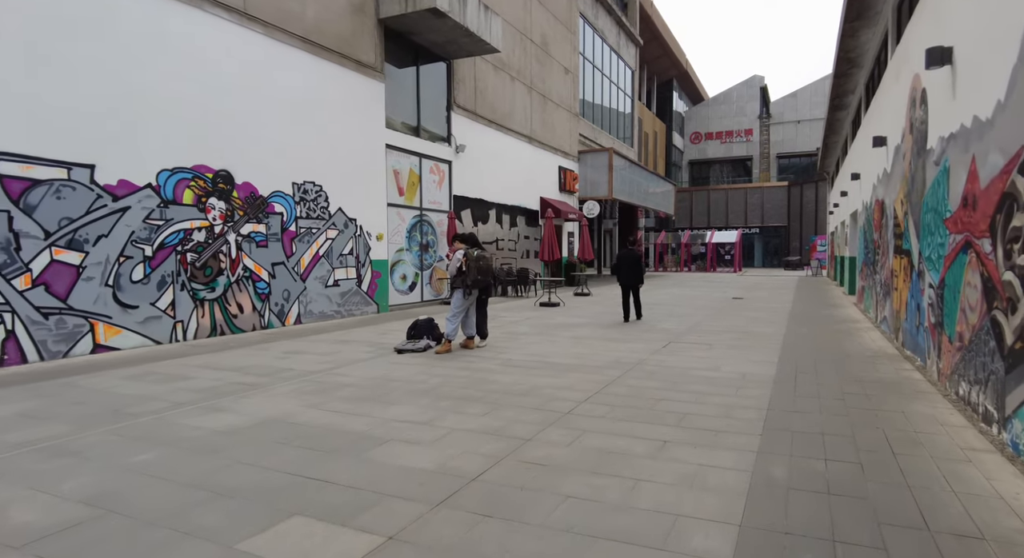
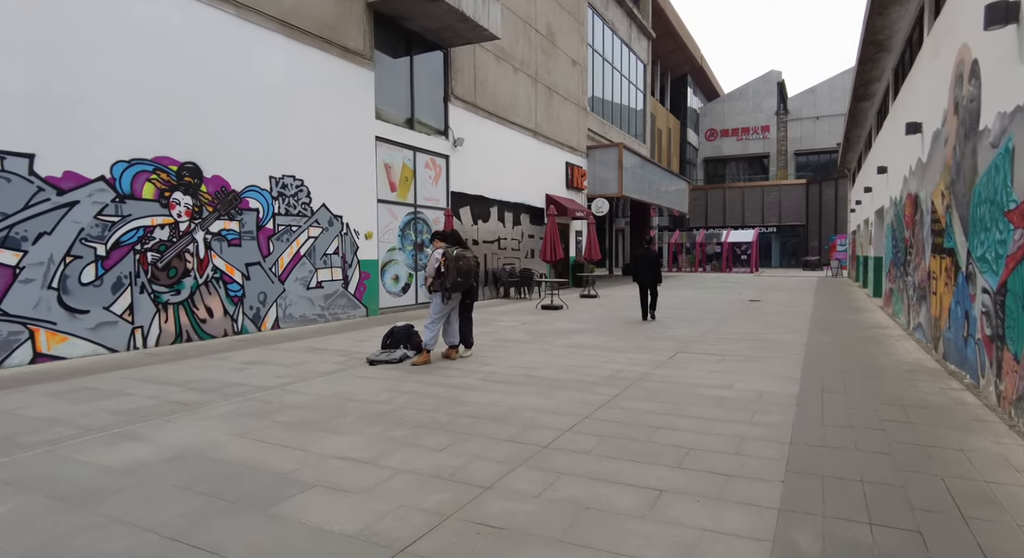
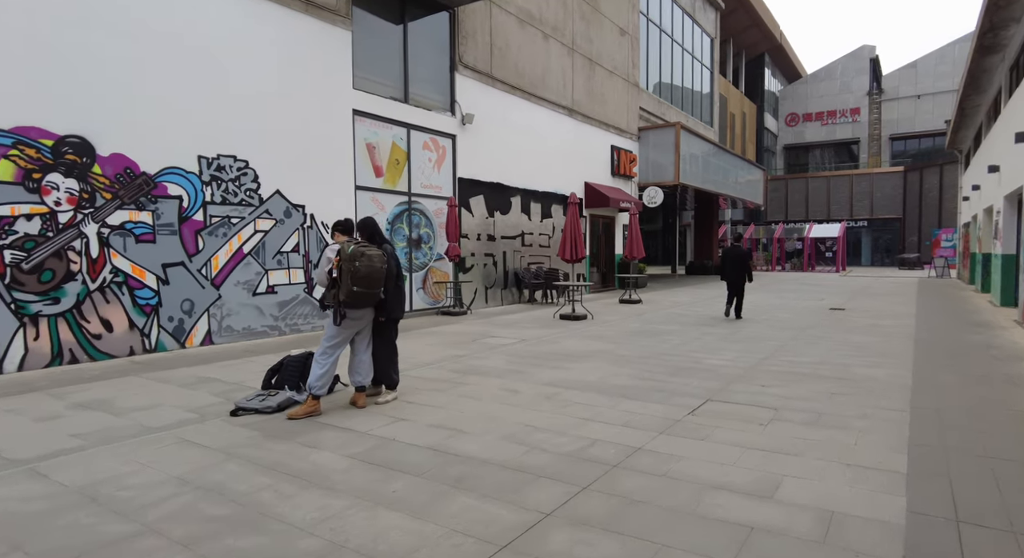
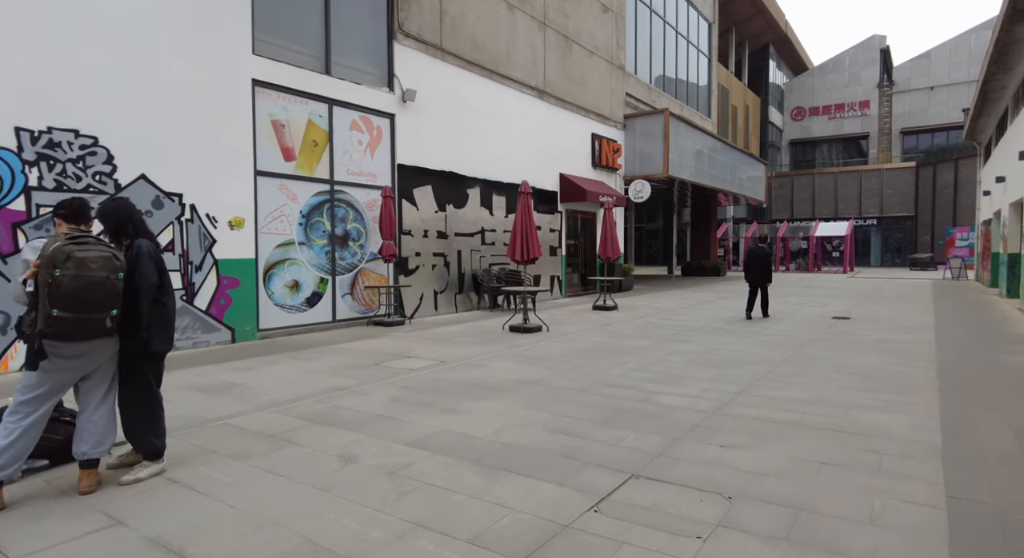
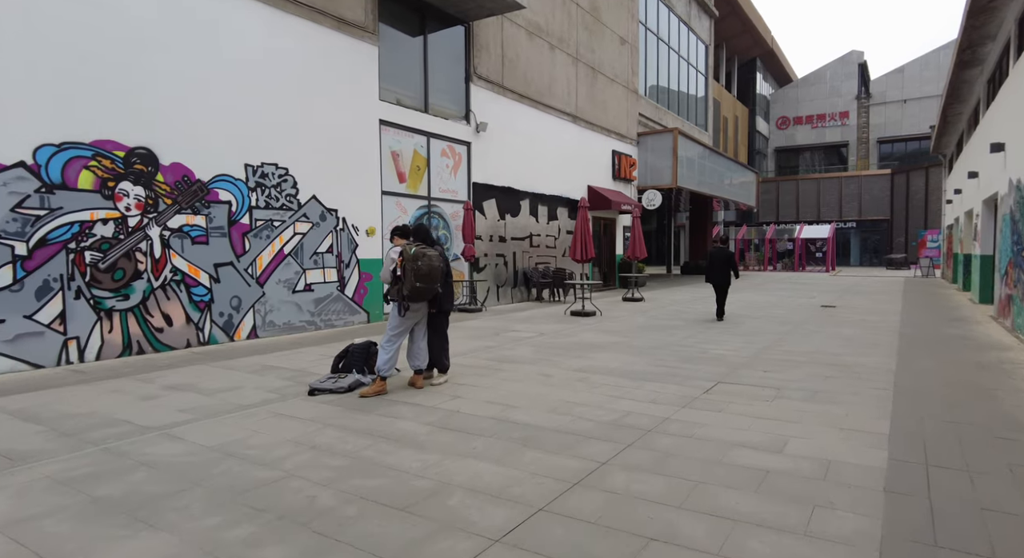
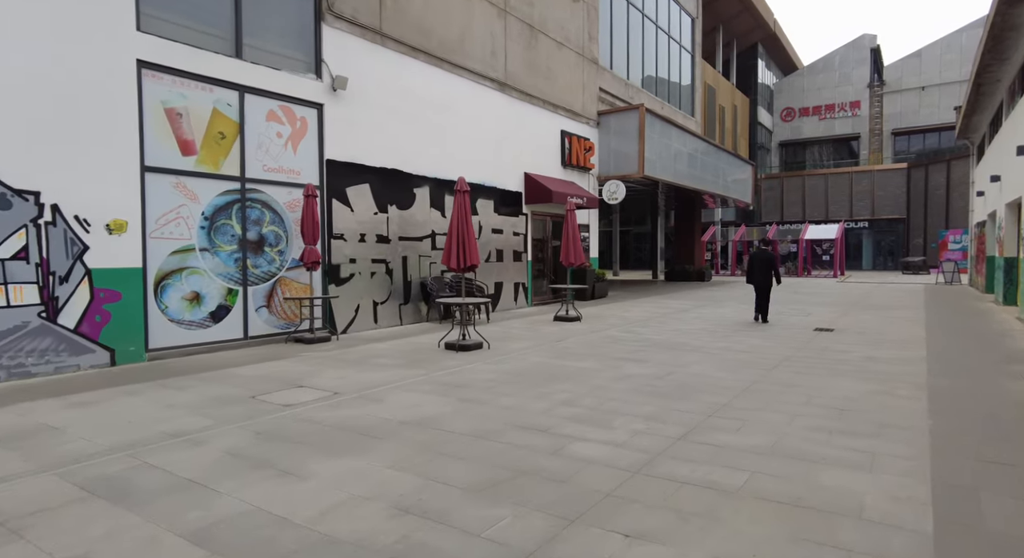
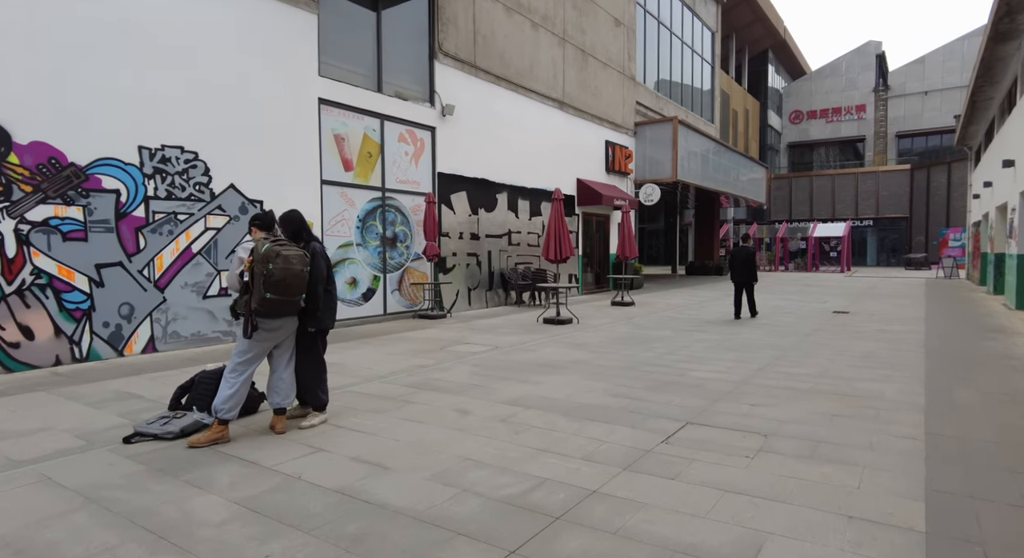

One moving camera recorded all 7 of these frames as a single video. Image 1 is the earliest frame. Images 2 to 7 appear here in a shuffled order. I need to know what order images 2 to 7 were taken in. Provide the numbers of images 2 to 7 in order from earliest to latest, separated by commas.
2, 5, 3, 7, 4, 6
